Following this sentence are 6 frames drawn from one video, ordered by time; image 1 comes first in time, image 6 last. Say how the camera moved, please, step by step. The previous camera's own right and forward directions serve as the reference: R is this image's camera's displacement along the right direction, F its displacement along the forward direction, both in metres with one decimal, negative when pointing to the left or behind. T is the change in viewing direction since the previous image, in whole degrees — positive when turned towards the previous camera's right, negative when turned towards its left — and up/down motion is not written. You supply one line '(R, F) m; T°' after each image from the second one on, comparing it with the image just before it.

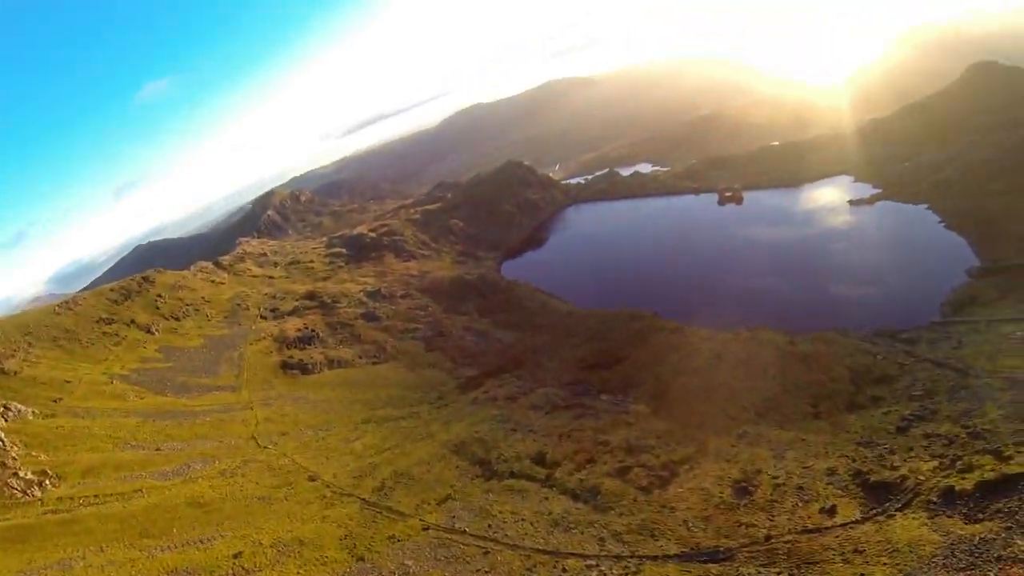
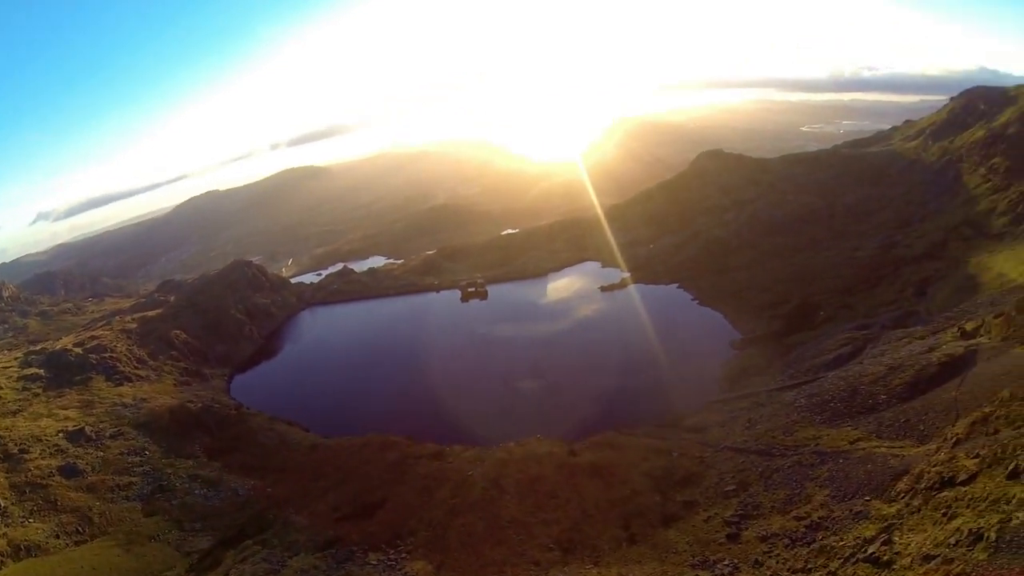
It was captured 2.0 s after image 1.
(-0.4, +9.2) m; +17°
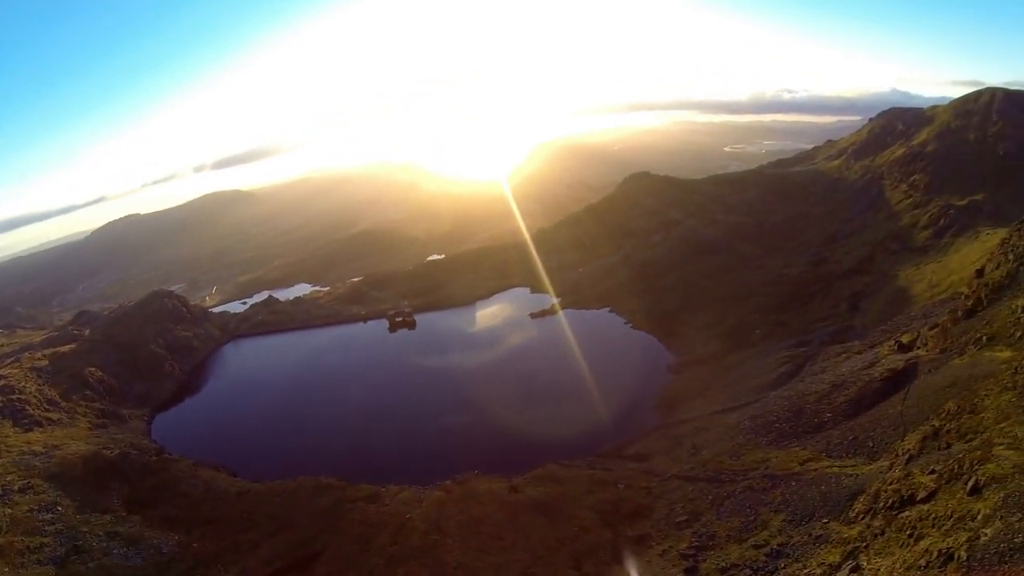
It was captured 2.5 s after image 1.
(-0.8, +2.2) m; +5°
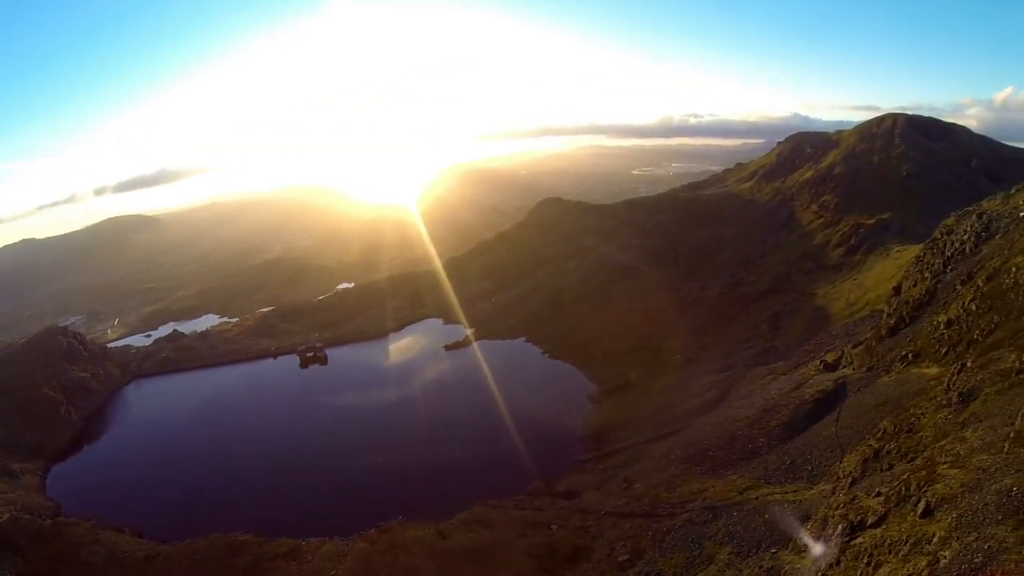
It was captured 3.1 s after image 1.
(-1.0, +2.4) m; +6°
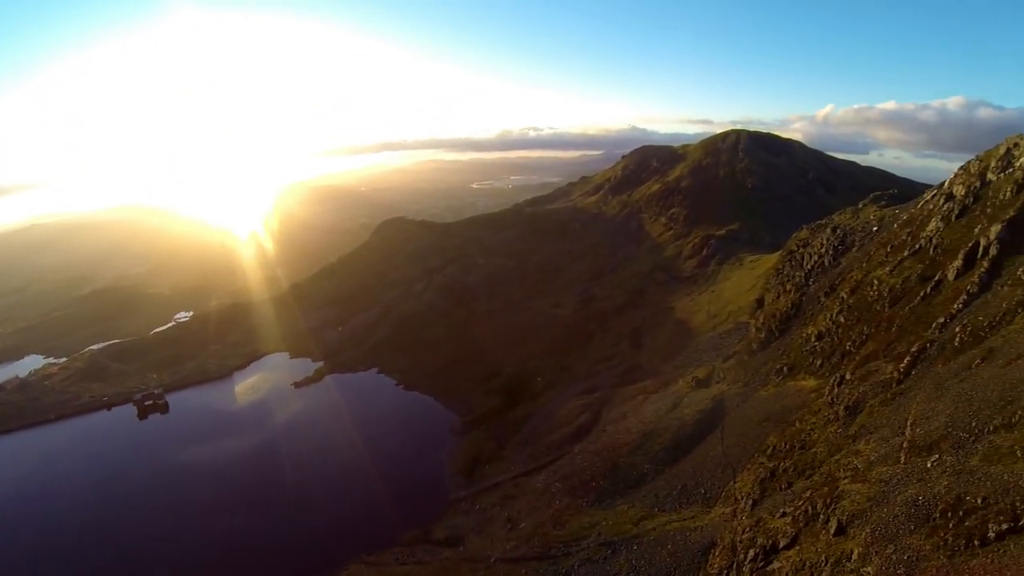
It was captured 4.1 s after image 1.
(-3.5, +4.3) m; +12°
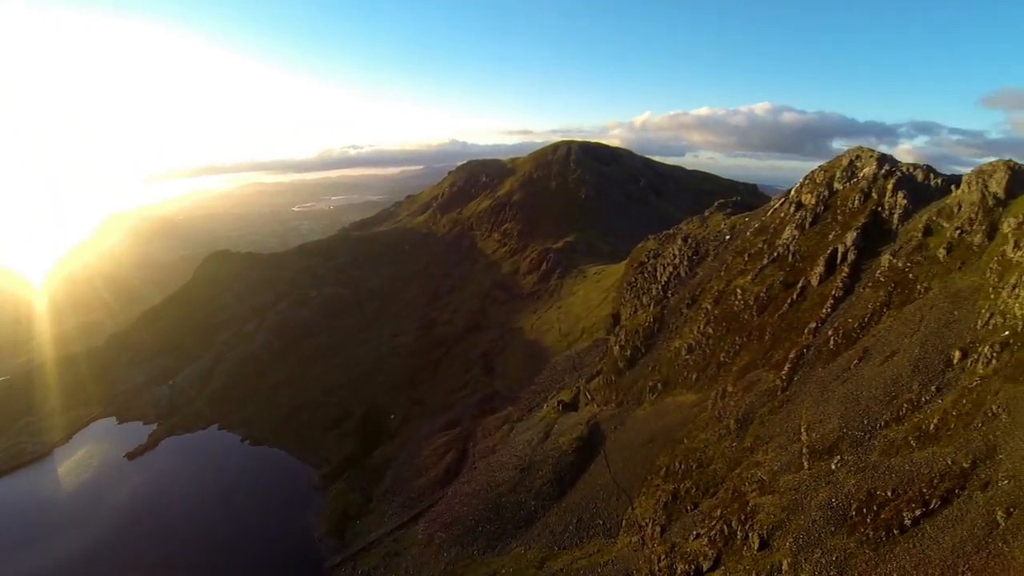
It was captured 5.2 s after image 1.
(-4.8, +4.2) m; +13°
